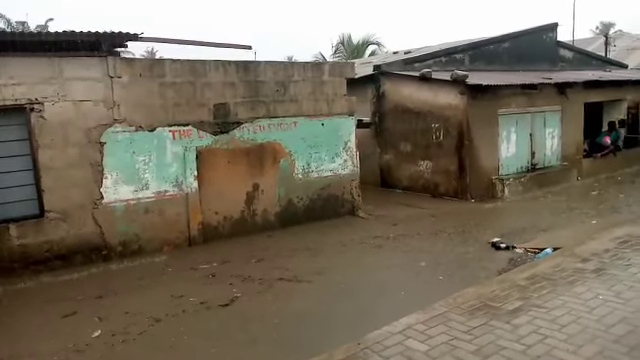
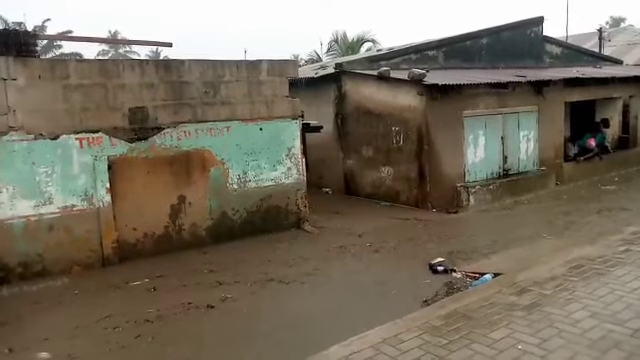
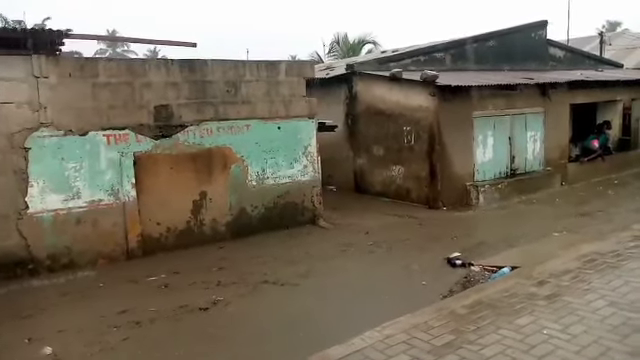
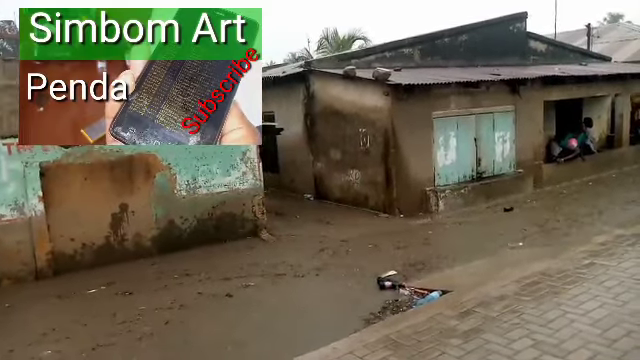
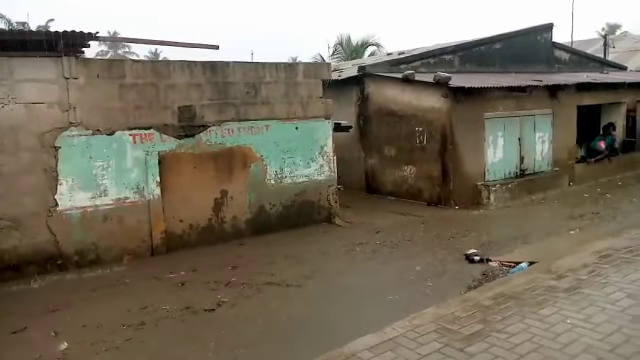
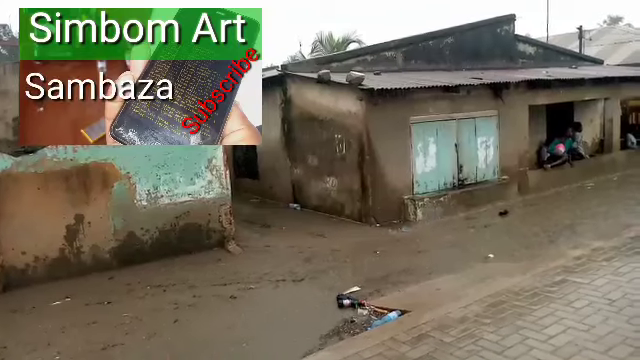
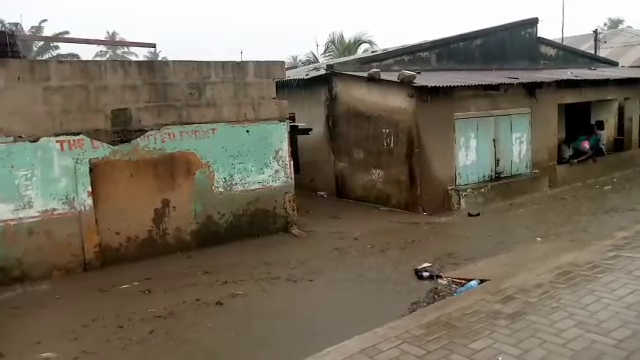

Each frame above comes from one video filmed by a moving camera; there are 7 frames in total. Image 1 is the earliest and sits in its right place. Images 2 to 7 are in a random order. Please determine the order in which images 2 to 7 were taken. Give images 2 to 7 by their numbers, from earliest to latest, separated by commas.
5, 3, 2, 7, 4, 6
